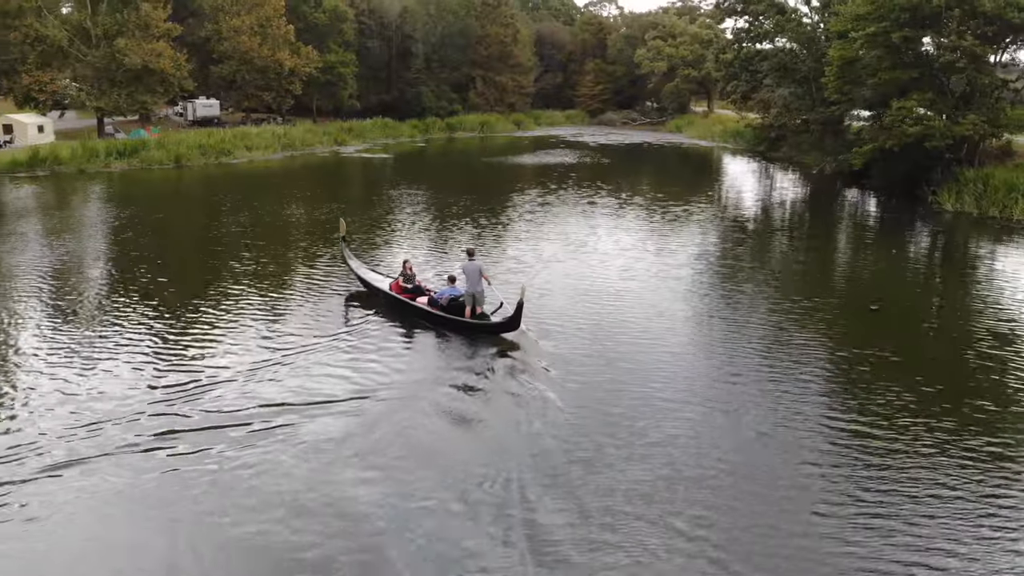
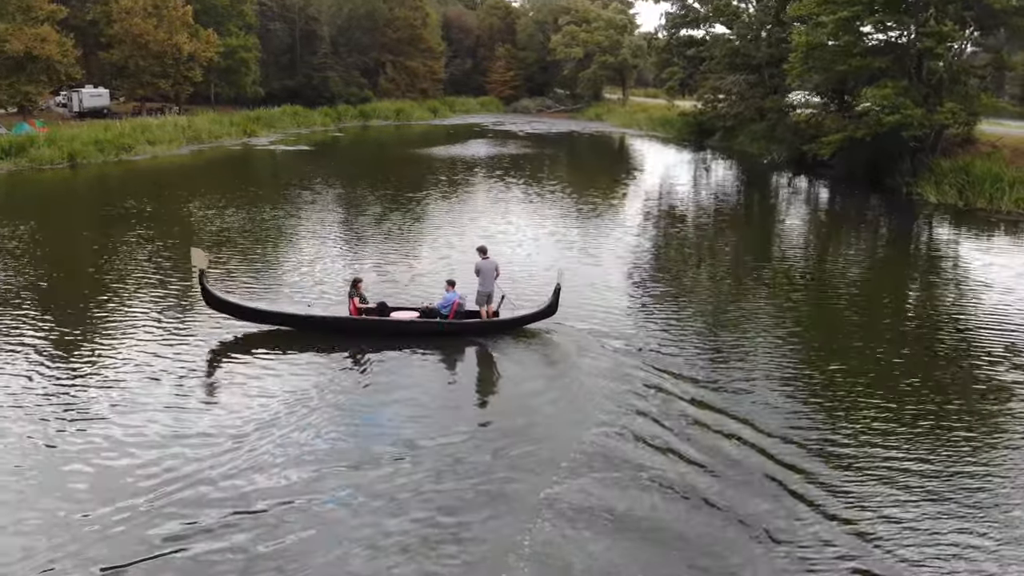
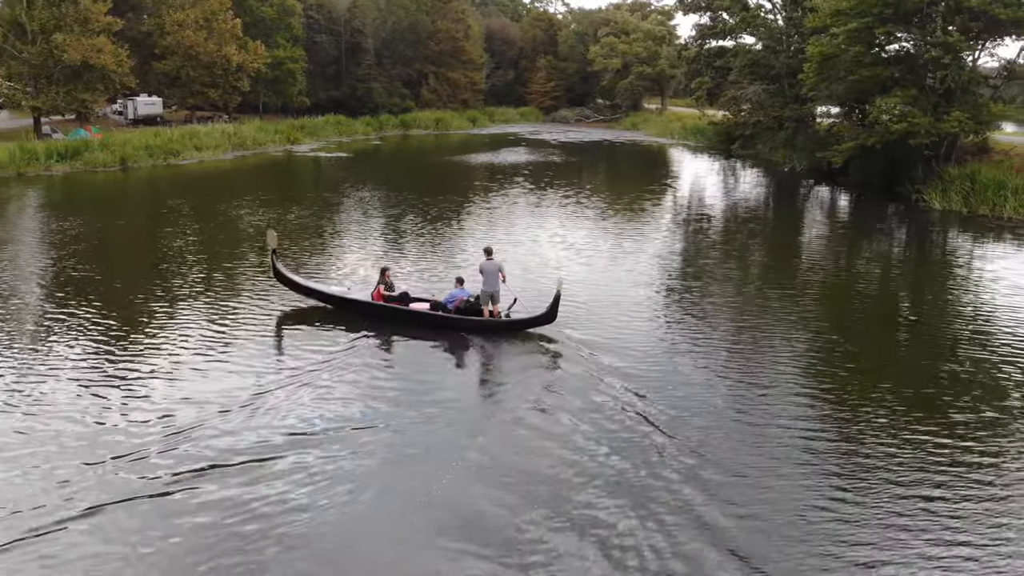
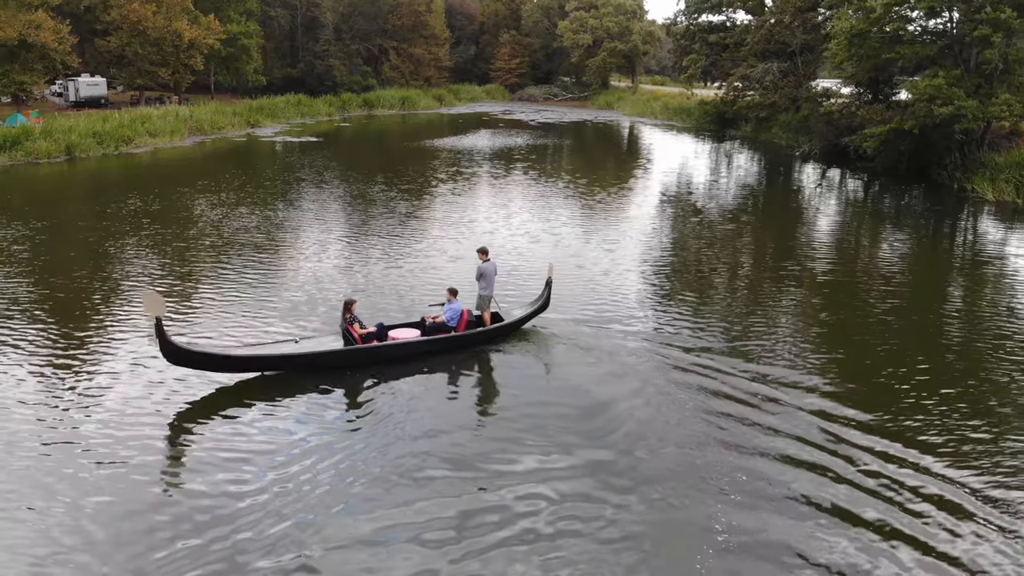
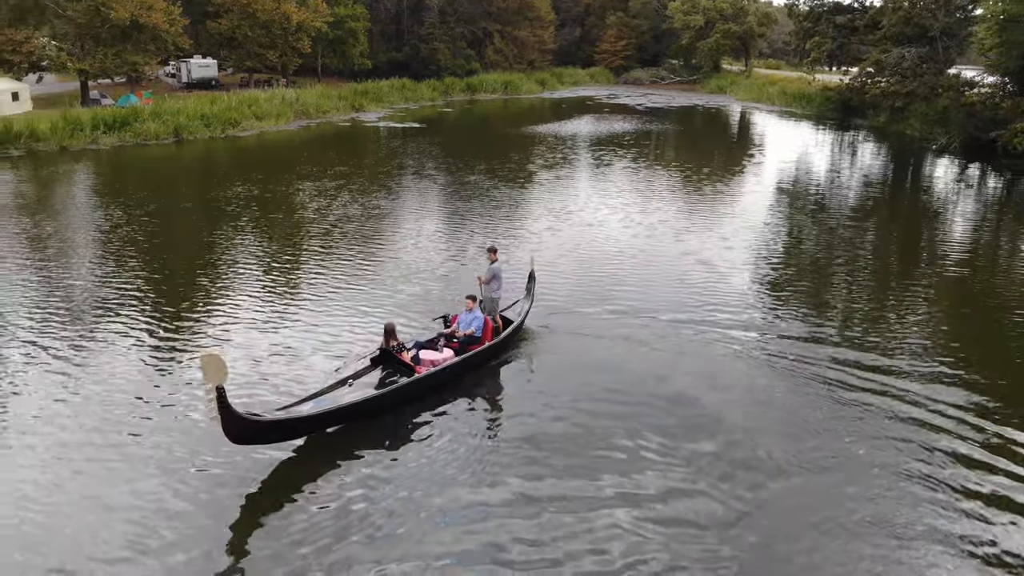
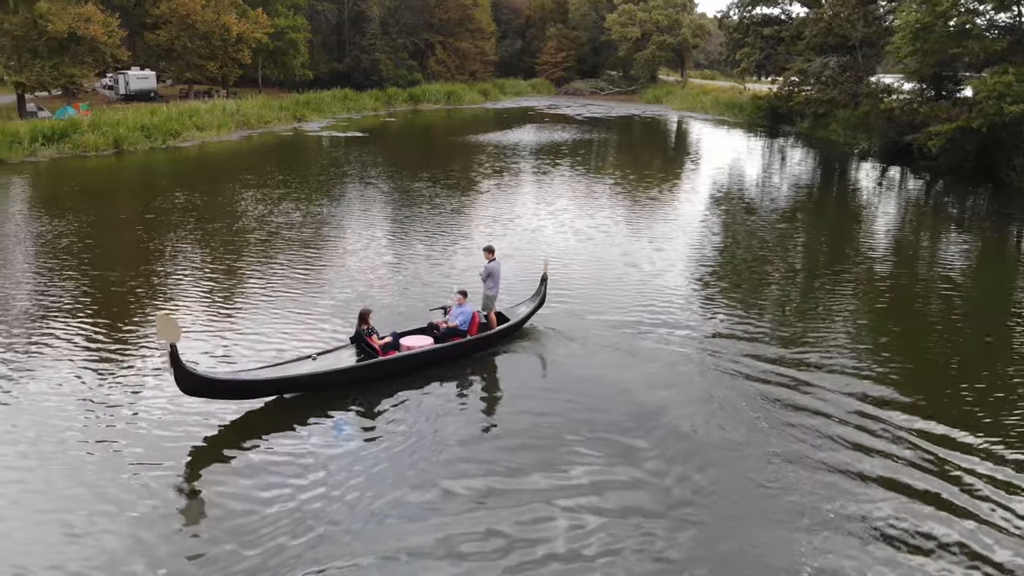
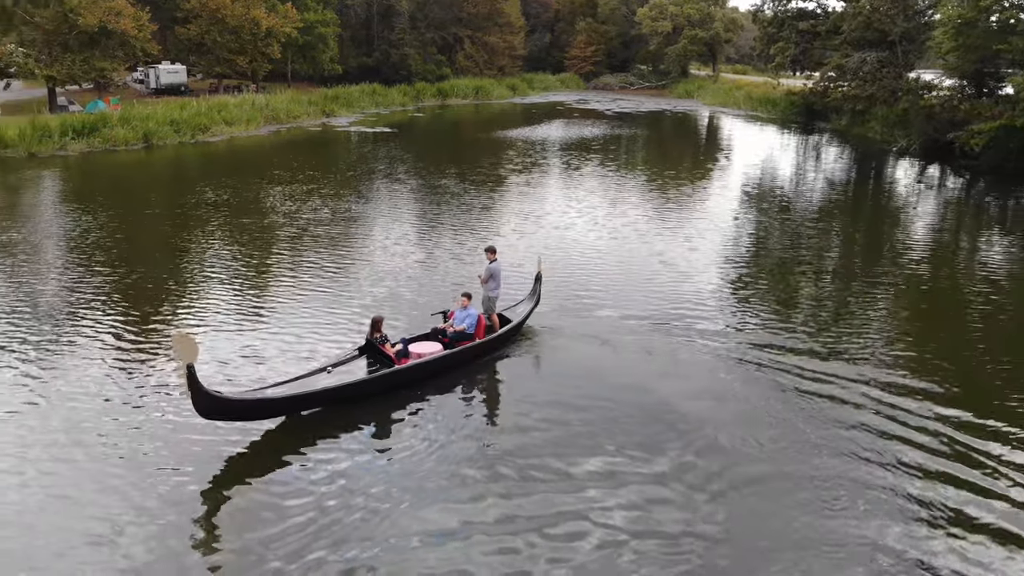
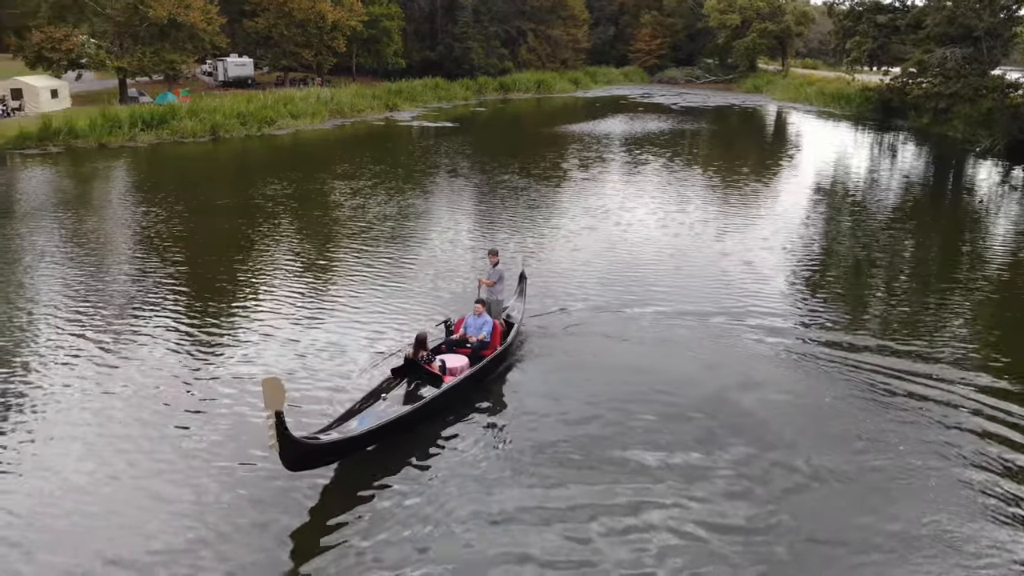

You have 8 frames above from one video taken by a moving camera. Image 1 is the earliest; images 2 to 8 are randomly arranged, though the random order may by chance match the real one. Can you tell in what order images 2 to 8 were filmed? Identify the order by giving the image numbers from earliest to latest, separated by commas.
3, 2, 4, 6, 7, 5, 8
